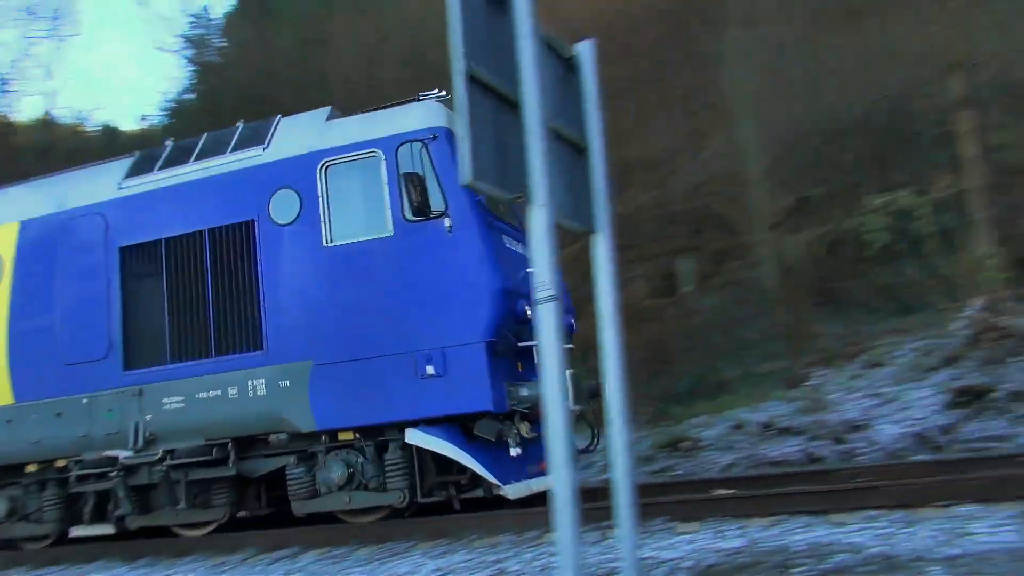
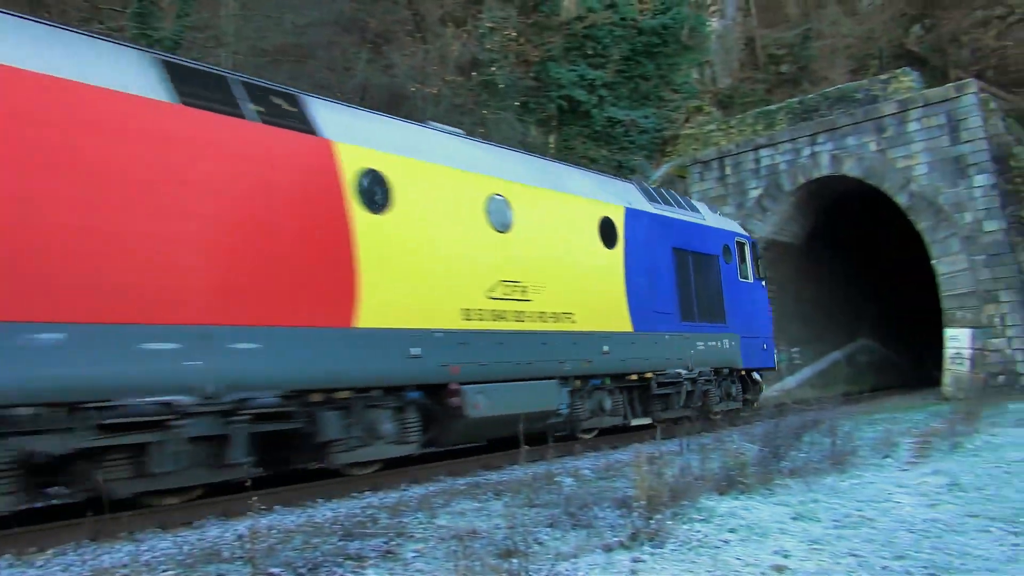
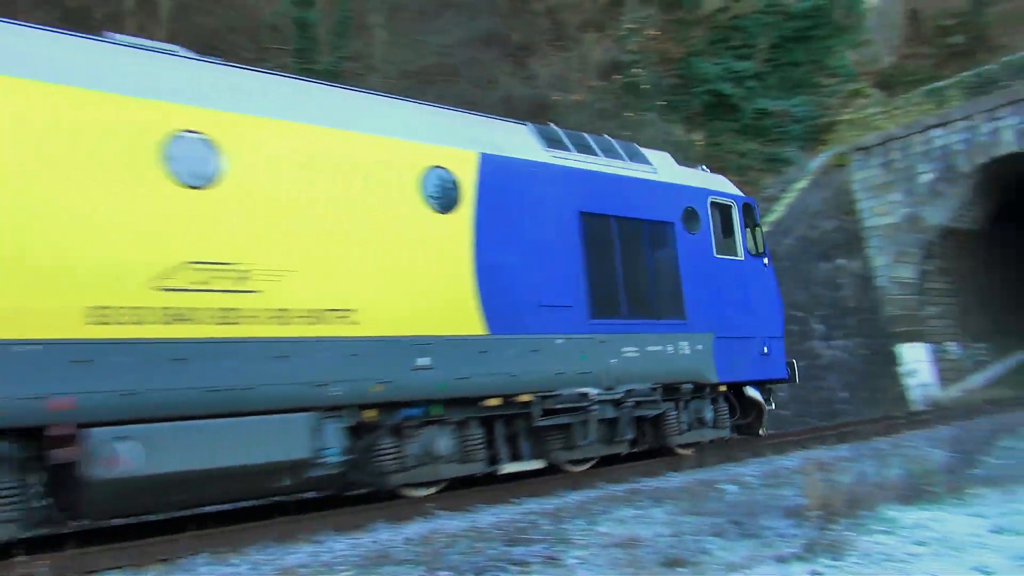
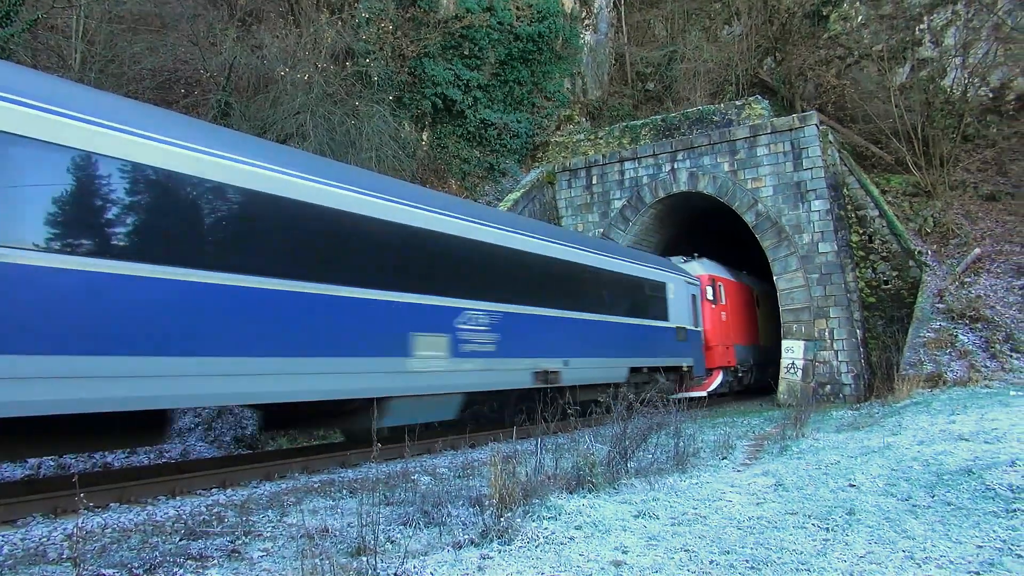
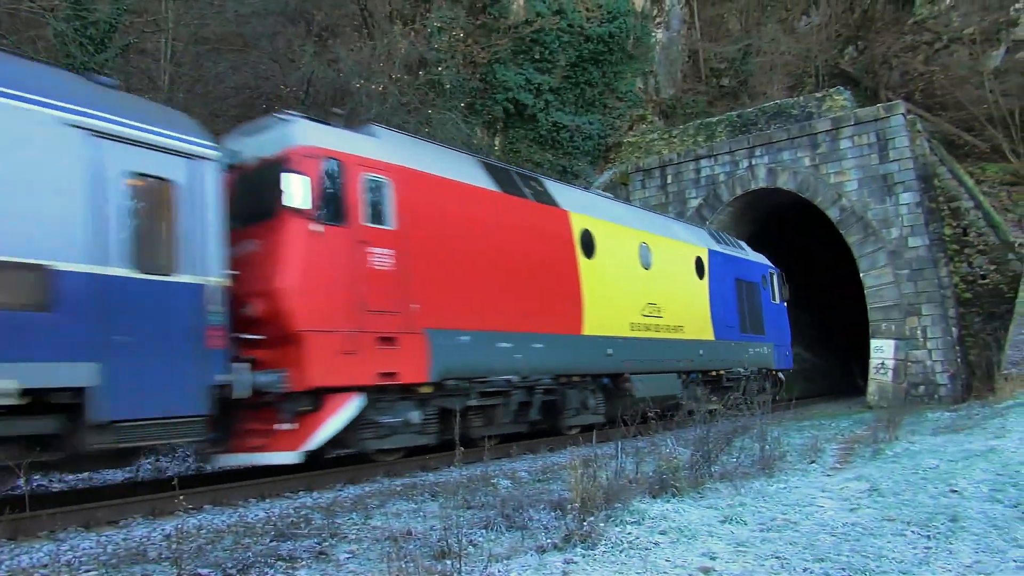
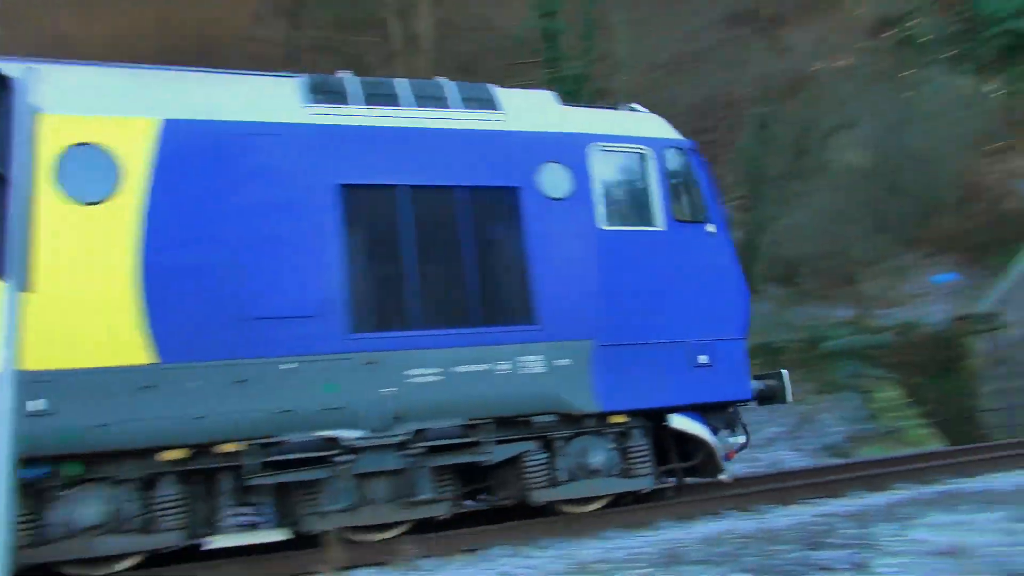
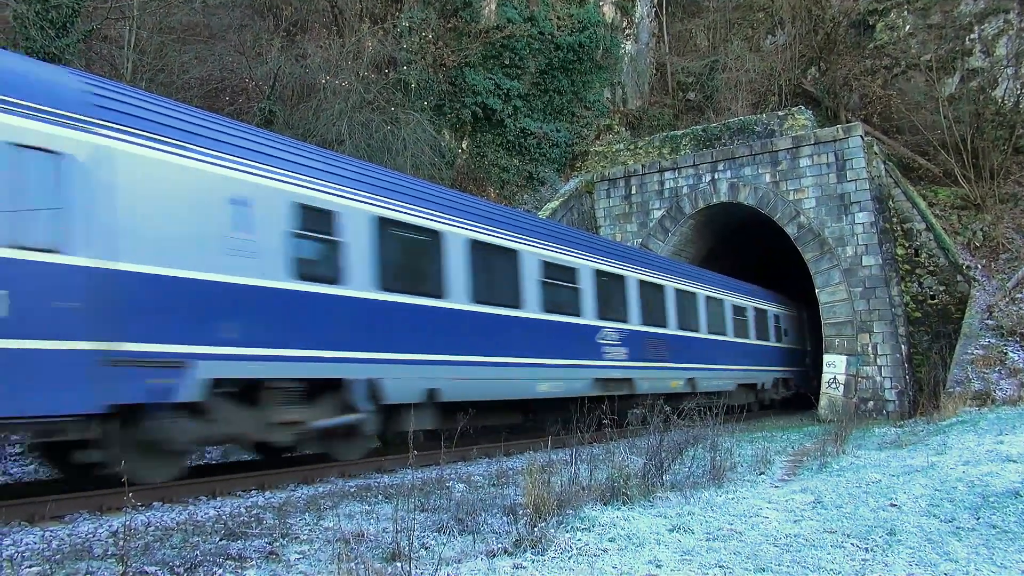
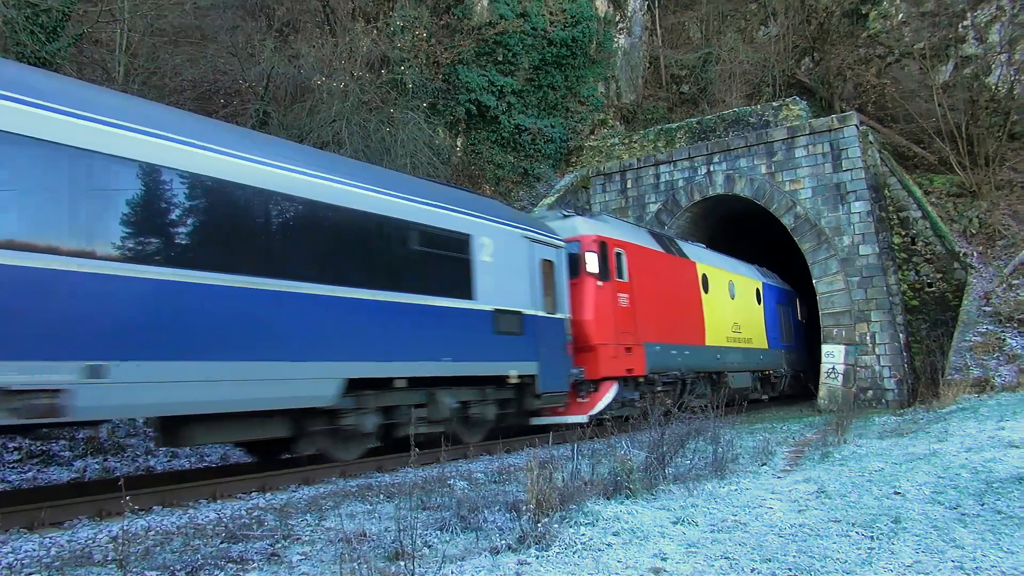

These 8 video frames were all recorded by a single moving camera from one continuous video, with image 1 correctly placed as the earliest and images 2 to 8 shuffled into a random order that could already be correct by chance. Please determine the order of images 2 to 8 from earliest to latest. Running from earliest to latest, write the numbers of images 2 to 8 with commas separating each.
6, 3, 2, 5, 8, 4, 7
